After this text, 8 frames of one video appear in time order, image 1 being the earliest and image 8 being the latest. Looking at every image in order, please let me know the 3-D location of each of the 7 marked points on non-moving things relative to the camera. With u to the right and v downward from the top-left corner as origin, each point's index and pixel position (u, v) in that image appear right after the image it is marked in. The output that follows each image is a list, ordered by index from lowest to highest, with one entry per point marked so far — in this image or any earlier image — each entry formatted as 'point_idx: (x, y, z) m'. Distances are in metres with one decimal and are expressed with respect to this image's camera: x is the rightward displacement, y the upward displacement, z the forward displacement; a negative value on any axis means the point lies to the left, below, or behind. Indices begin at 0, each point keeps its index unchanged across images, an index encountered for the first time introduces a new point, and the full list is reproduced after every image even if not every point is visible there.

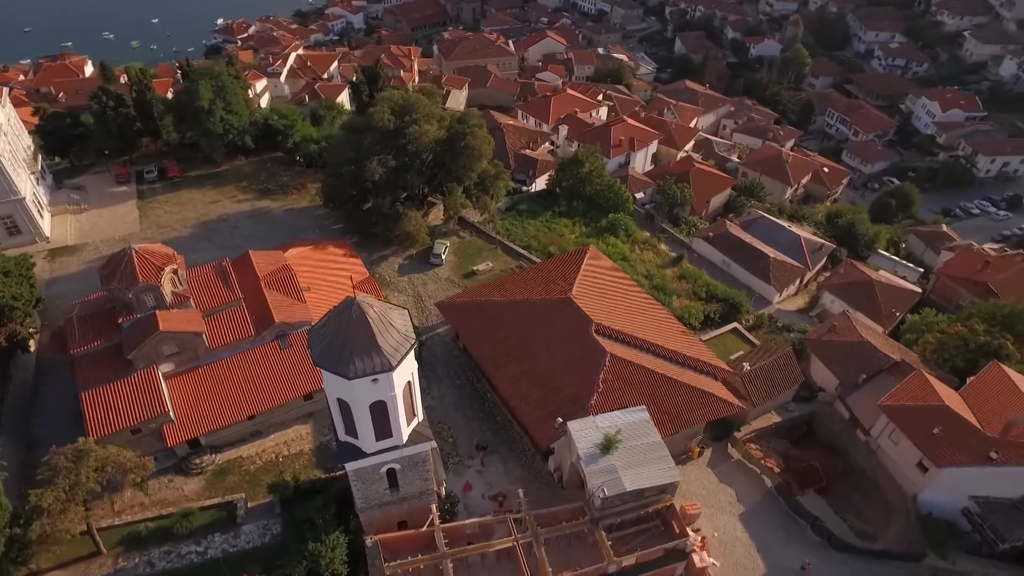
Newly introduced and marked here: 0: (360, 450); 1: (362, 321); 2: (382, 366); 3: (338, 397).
0: (-4.4, -4.7, +18.0) m
1: (-3.7, -0.8, +15.7) m
2: (-3.3, -2.0, +15.7) m
3: (-4.6, -2.9, +16.9) m
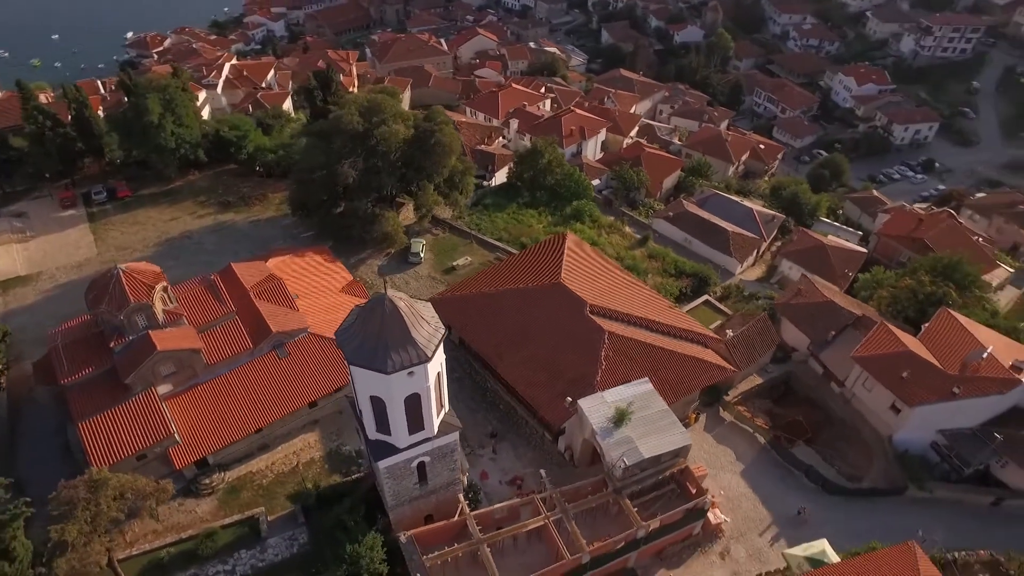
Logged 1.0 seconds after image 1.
0: (-3.5, -4.6, +18.1) m
1: (-2.9, -0.7, +15.8) m
2: (-2.4, -1.8, +15.9) m
3: (-3.8, -2.9, +16.9) m
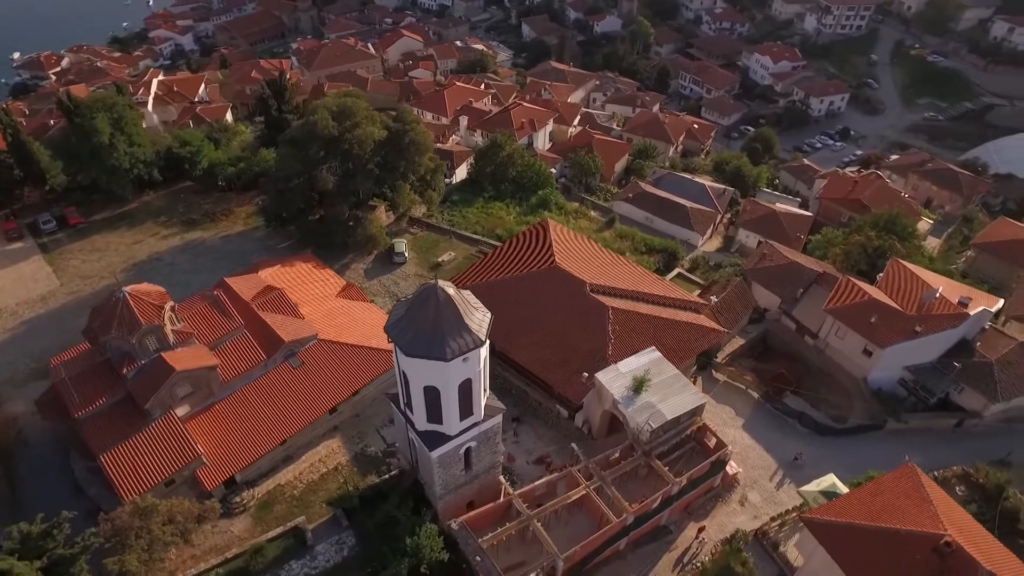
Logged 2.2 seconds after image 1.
0: (-2.0, -4.3, +18.5) m
1: (-1.6, -0.4, +16.3) m
2: (-1.0, -1.4, +16.4) m
3: (-2.4, -2.7, +17.3) m
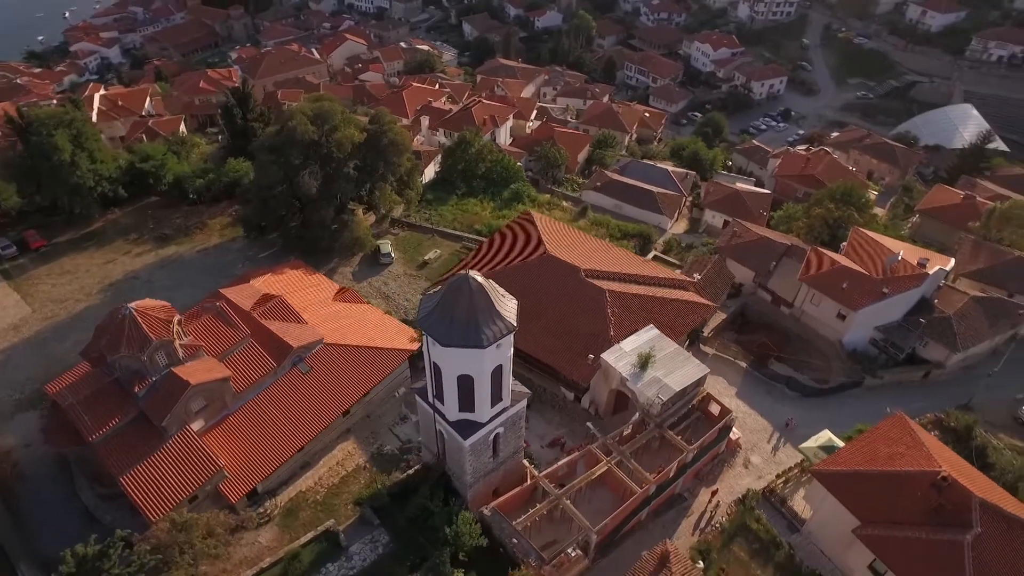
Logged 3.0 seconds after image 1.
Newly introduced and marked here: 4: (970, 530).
0: (-1.1, -4.1, +18.9) m
1: (-0.8, -0.1, +16.7) m
2: (-0.1, -1.1, +16.9) m
3: (-1.5, -2.4, +17.7) m
4: (+14.1, -7.4, +19.2) m
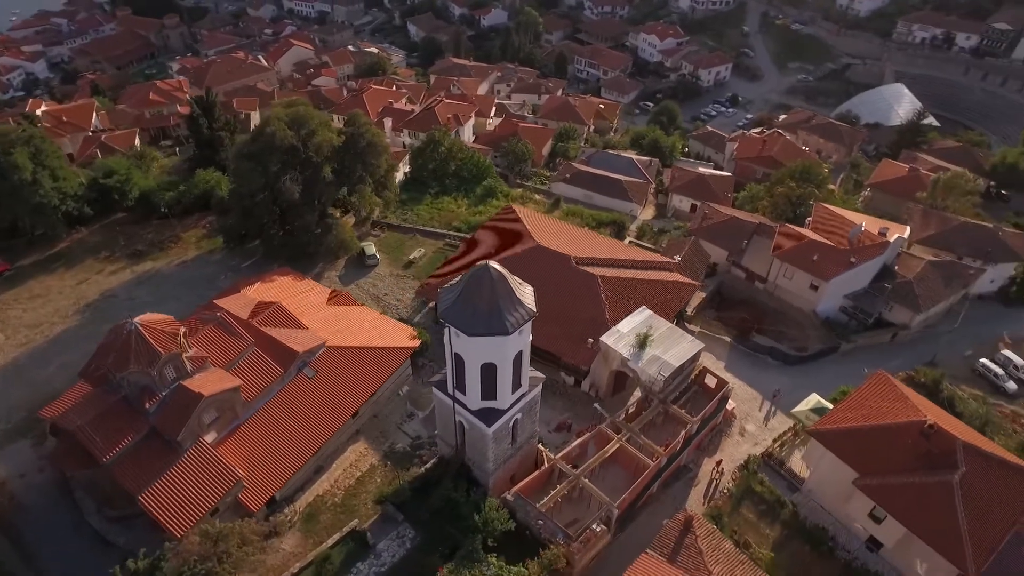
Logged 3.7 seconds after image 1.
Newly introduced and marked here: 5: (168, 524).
0: (-0.5, -3.8, +19.3) m
1: (-0.3, +0.2, +17.1) m
2: (+0.5, -0.7, +17.4) m
3: (-0.8, -2.1, +18.1) m
4: (+14.9, -6.1, +20.8) m
5: (-10.4, -7.1, +18.8) m
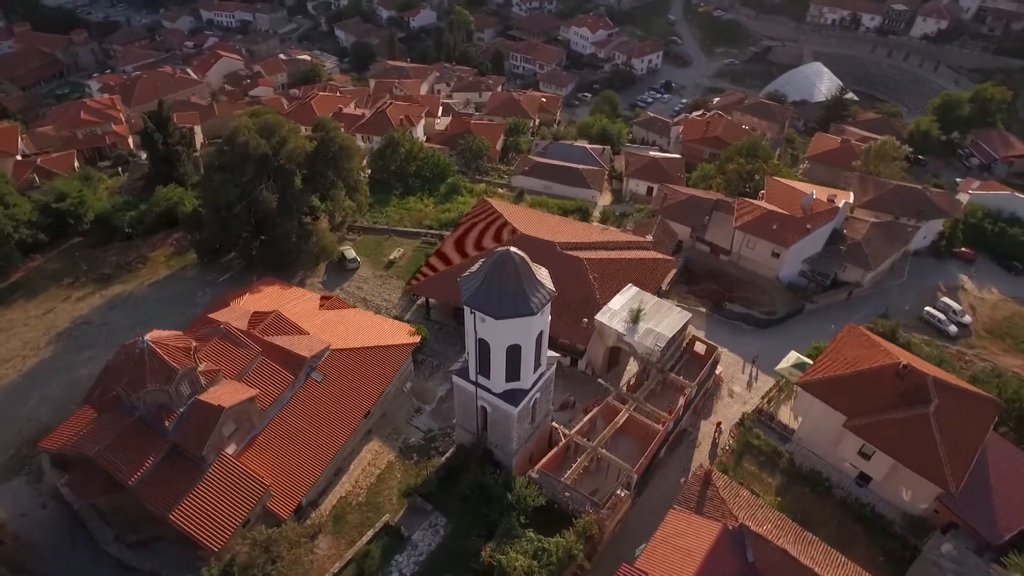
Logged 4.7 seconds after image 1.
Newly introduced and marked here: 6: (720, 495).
0: (+0.3, -3.3, +20.0) m
1: (+0.3, +0.7, +17.9) m
2: (+1.1, -0.1, +18.2) m
3: (-0.1, -1.7, +18.7) m
4: (+15.5, -4.3, +23.0) m
5: (-9.3, -7.5, +18.6) m
6: (+6.6, -6.6, +19.8) m
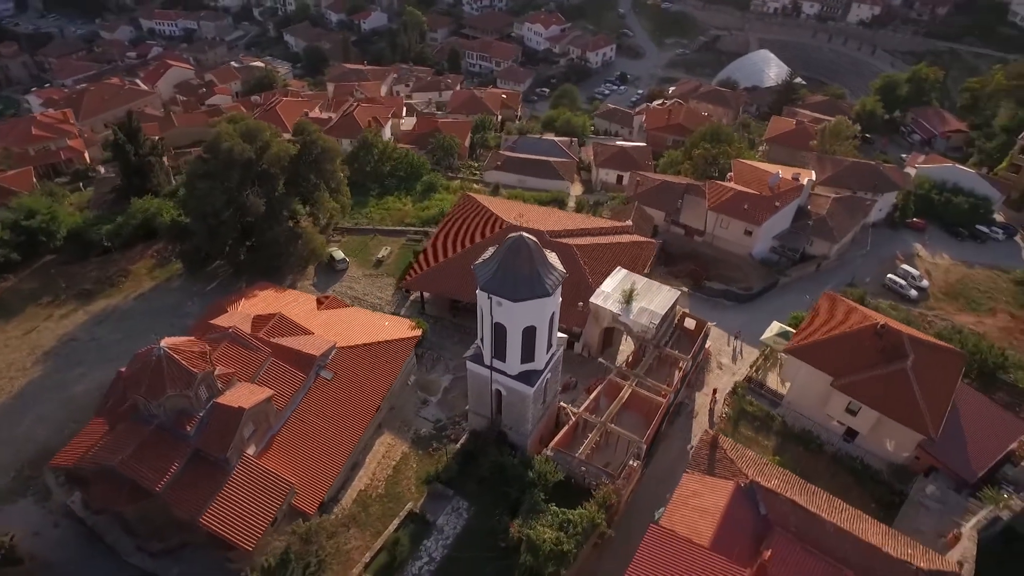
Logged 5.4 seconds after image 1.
0: (+0.8, -2.8, +20.8) m
1: (+0.7, +1.2, +18.6) m
2: (+1.5, +0.4, +19.0) m
3: (+0.4, -1.2, +19.5) m
4: (+15.8, -2.8, +24.8) m
5: (-8.4, -7.6, +18.7) m
6: (+7.3, -5.7, +21.0) m
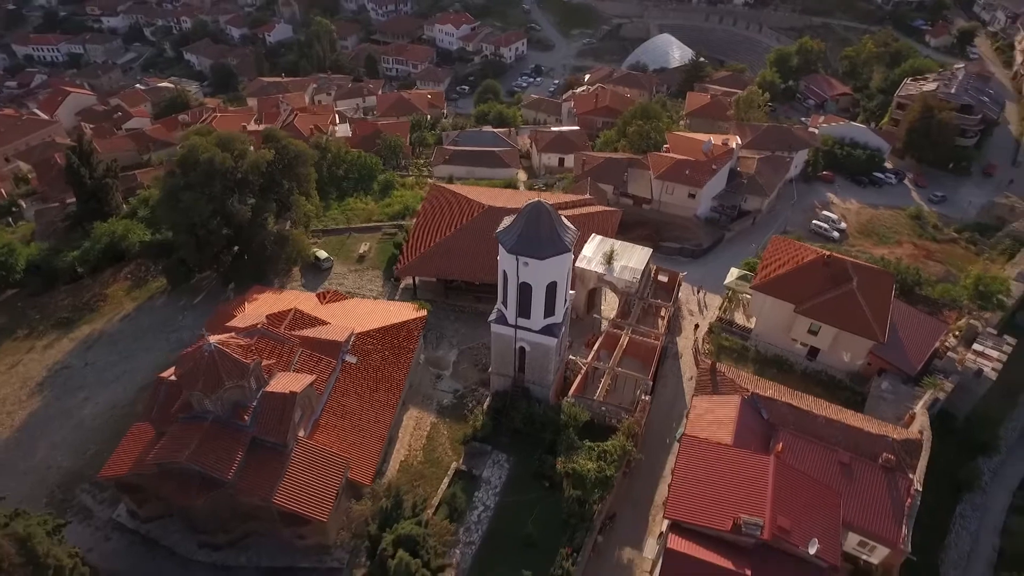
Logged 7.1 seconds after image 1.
0: (+1.6, -1.3, +23.0) m
1: (+1.4, +2.6, +20.9) m
2: (+2.2, +1.9, +21.4) m
3: (+1.2, +0.2, +21.7) m
4: (+15.9, +0.4, +29.0) m
5: (-6.6, -7.2, +19.8) m
6: (+8.4, -3.4, +24.1) m
